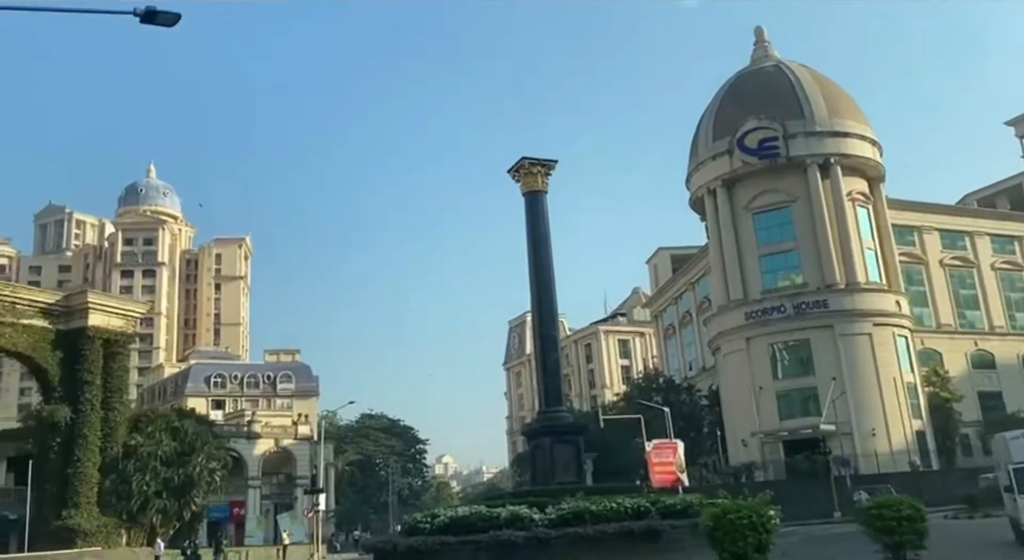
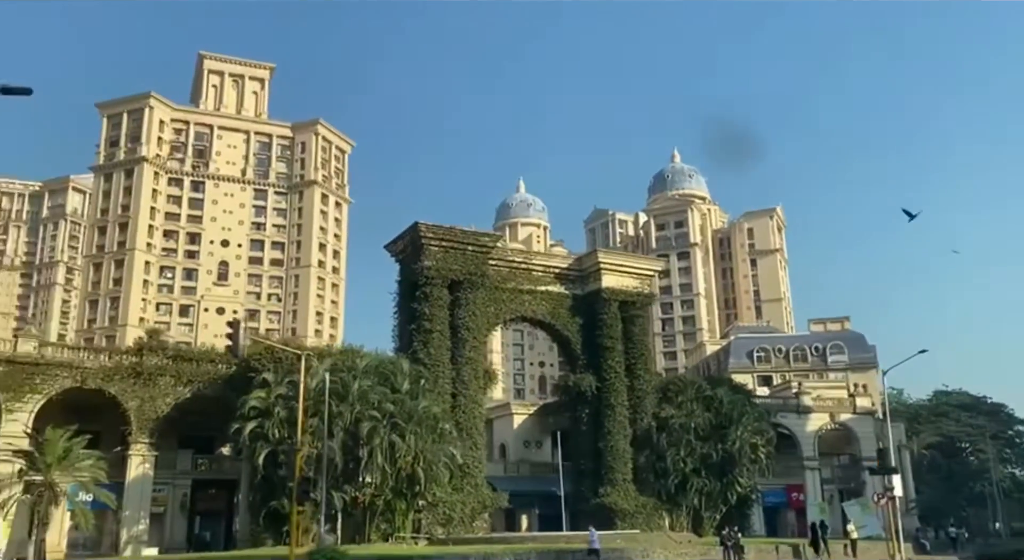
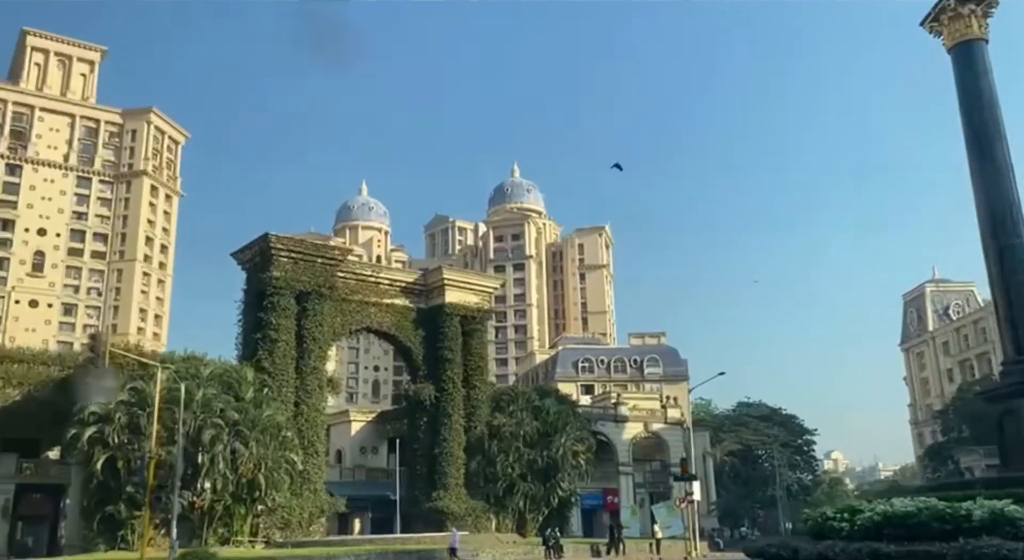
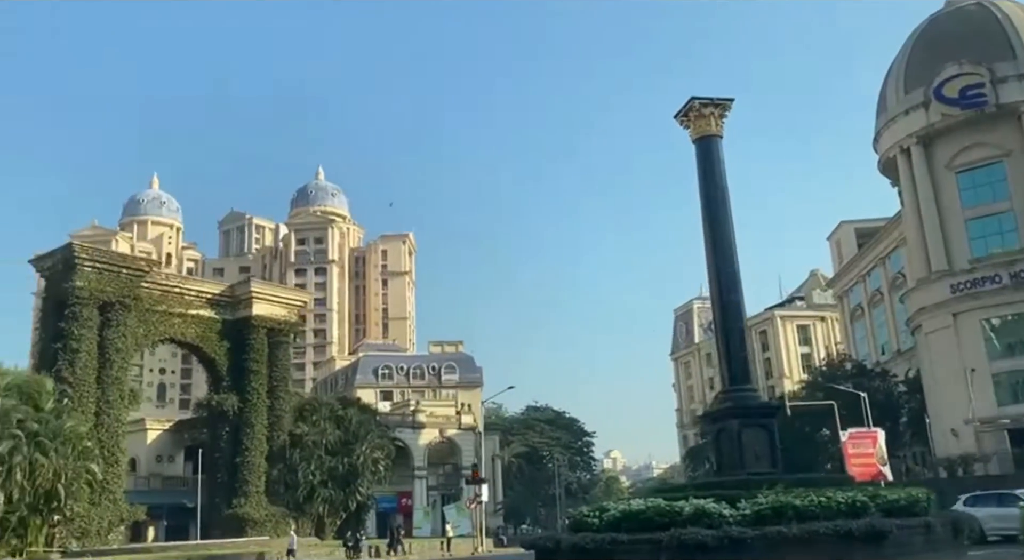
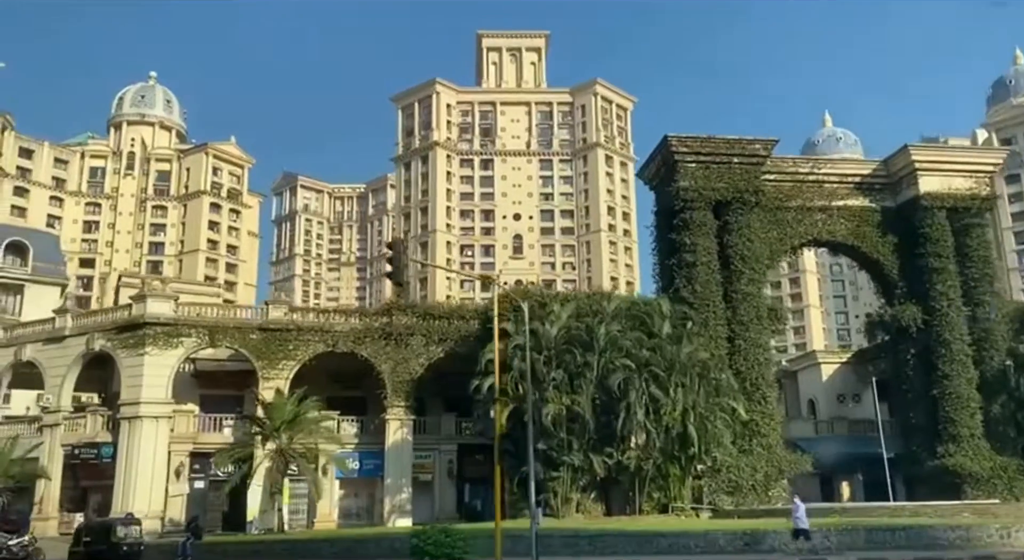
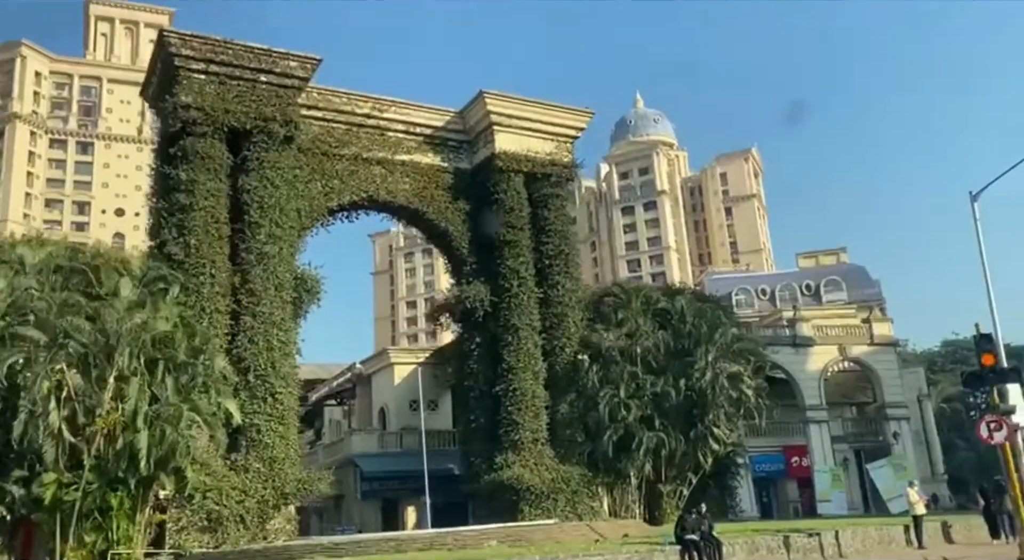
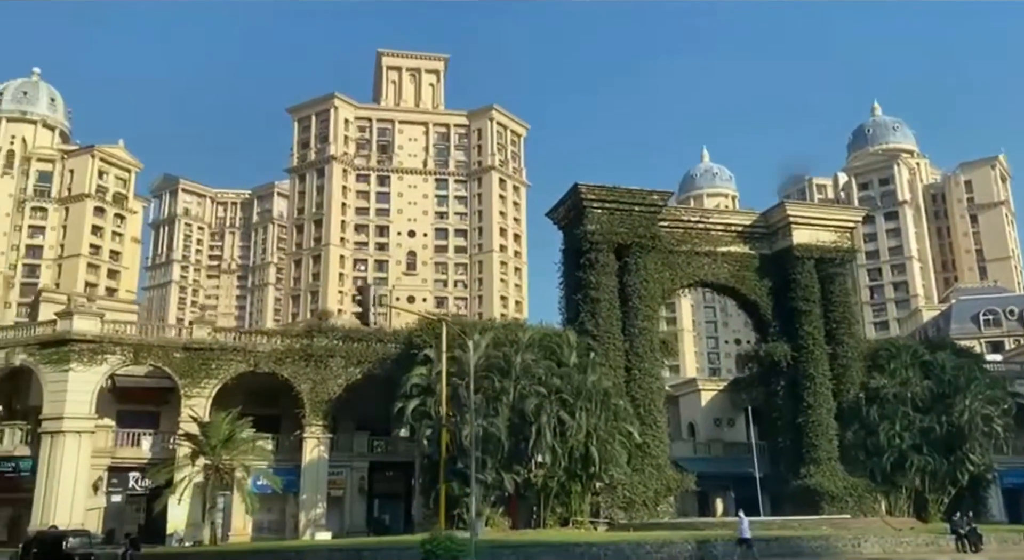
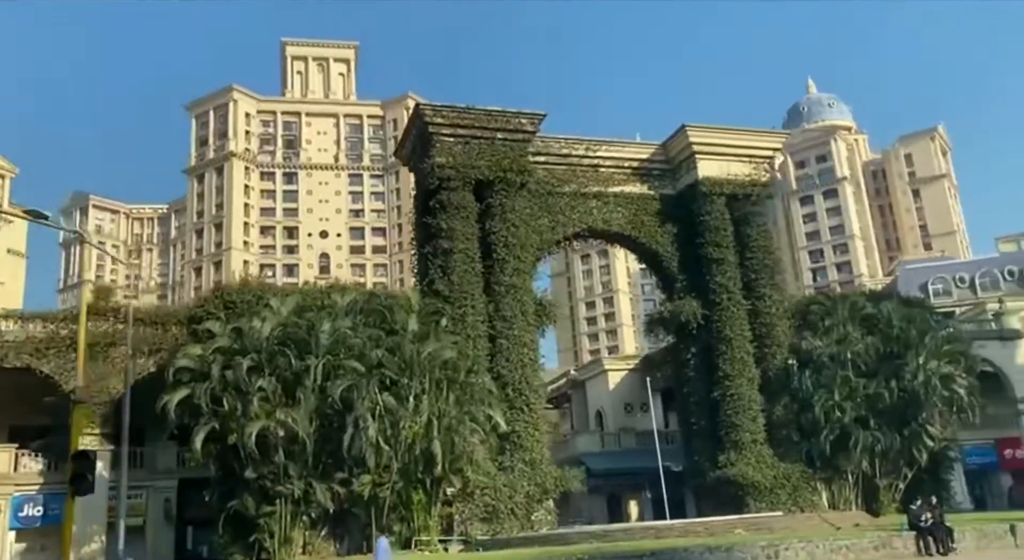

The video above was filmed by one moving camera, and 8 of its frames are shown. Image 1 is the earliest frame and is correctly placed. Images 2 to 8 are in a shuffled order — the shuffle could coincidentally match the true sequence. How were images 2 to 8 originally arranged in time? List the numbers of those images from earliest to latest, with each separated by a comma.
4, 3, 2, 7, 5, 8, 6
